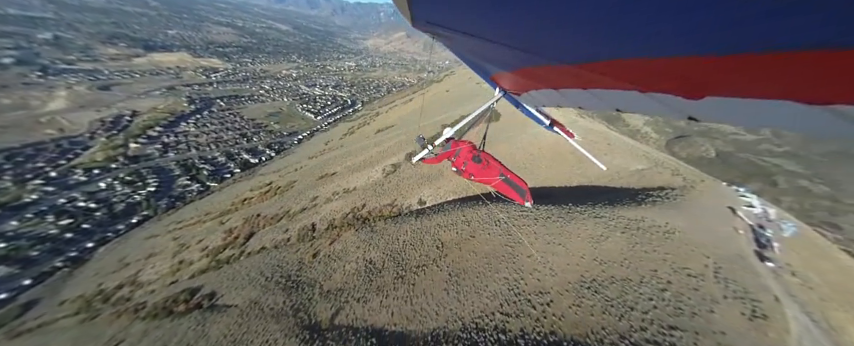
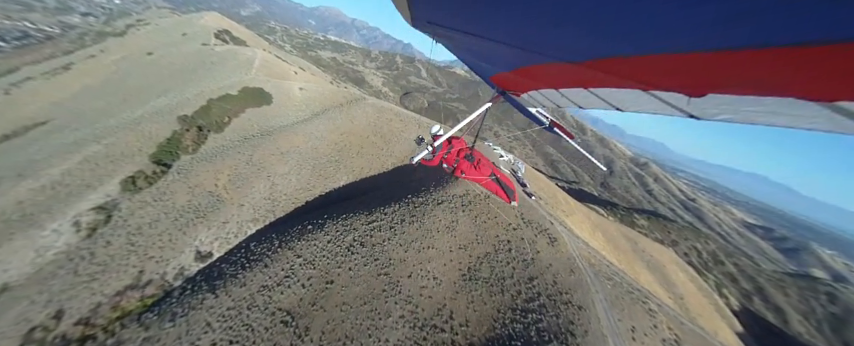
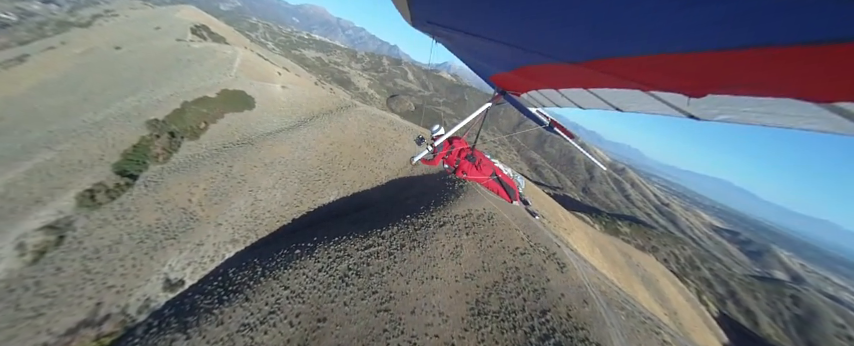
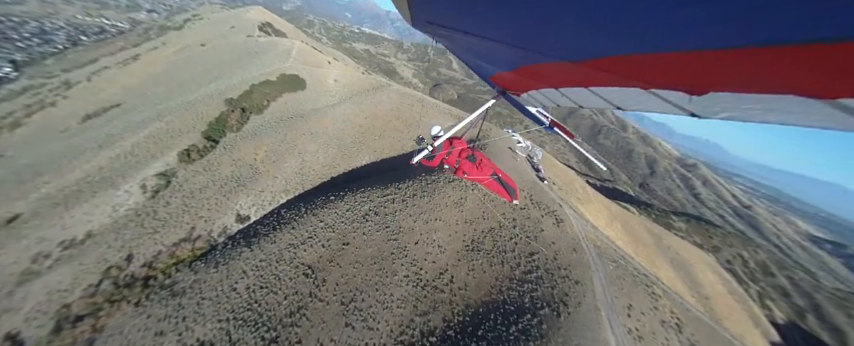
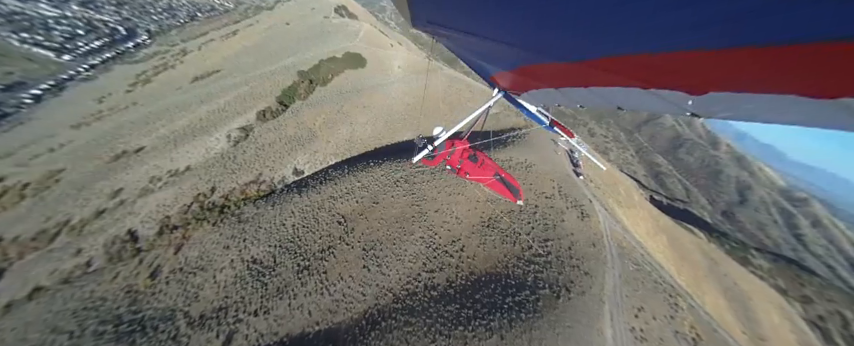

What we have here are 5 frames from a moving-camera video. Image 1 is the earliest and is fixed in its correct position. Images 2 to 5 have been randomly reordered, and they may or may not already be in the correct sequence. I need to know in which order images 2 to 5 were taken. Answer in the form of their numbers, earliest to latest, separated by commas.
5, 4, 2, 3
